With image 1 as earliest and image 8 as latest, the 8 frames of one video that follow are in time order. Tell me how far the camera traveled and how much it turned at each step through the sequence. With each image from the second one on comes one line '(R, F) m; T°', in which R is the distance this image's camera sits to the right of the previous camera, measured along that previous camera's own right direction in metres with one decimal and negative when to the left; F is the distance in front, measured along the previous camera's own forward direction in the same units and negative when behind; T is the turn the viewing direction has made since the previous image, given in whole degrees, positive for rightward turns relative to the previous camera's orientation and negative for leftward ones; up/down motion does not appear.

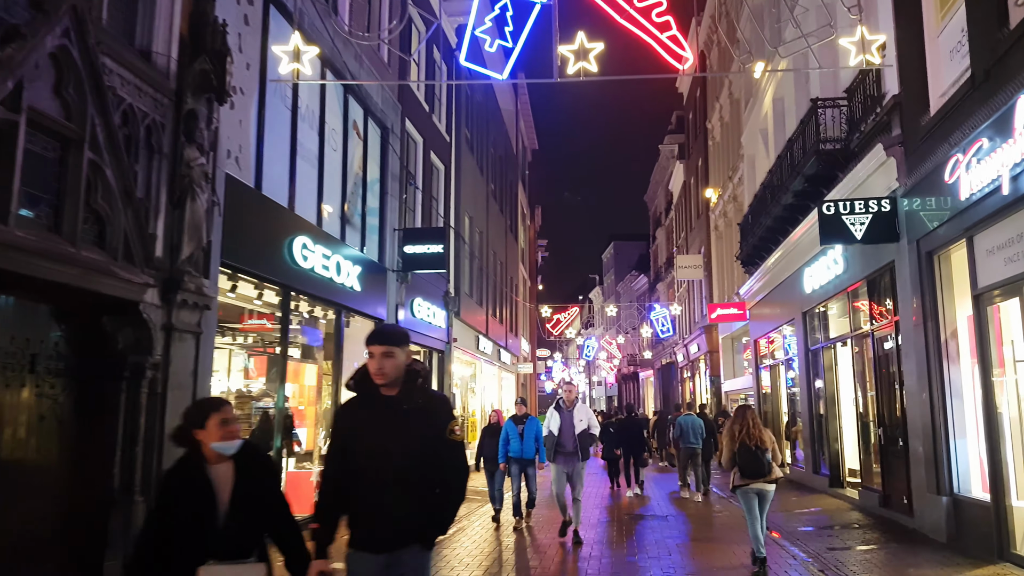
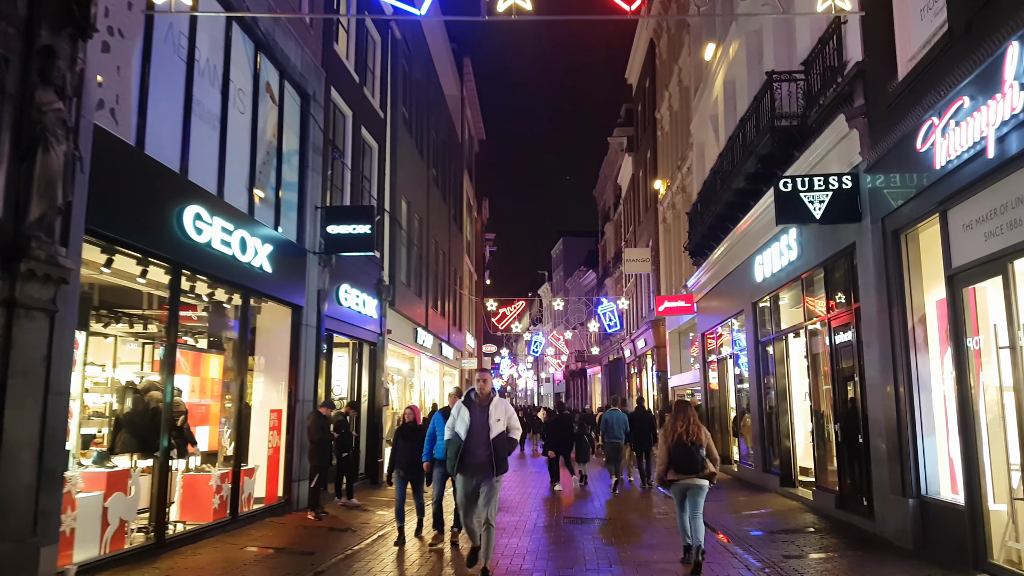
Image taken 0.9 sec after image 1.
(+0.3, +1.0) m; +4°
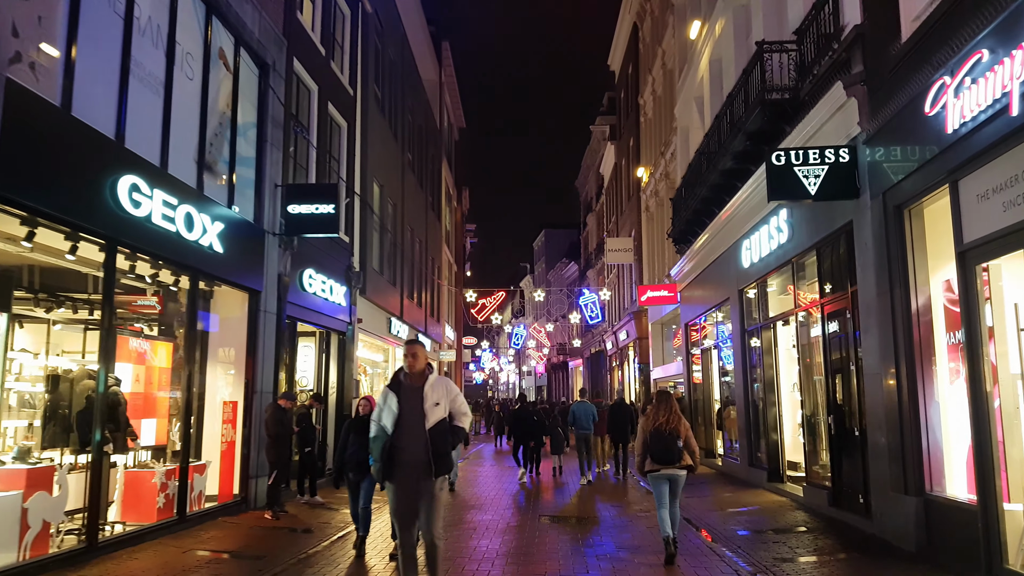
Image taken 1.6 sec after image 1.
(+0.1, +0.7) m; +1°
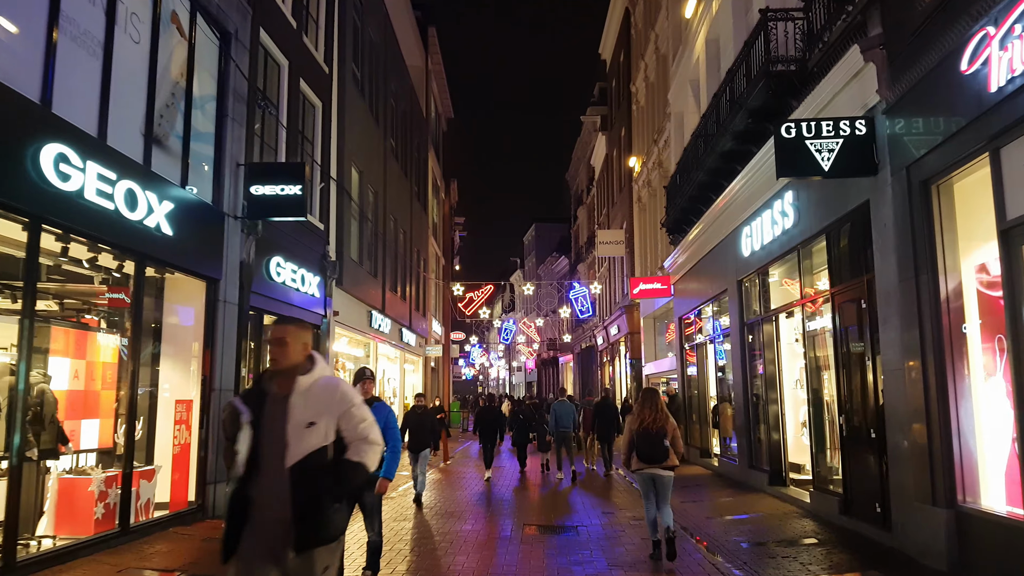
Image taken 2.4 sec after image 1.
(+0.1, +0.8) m; +1°
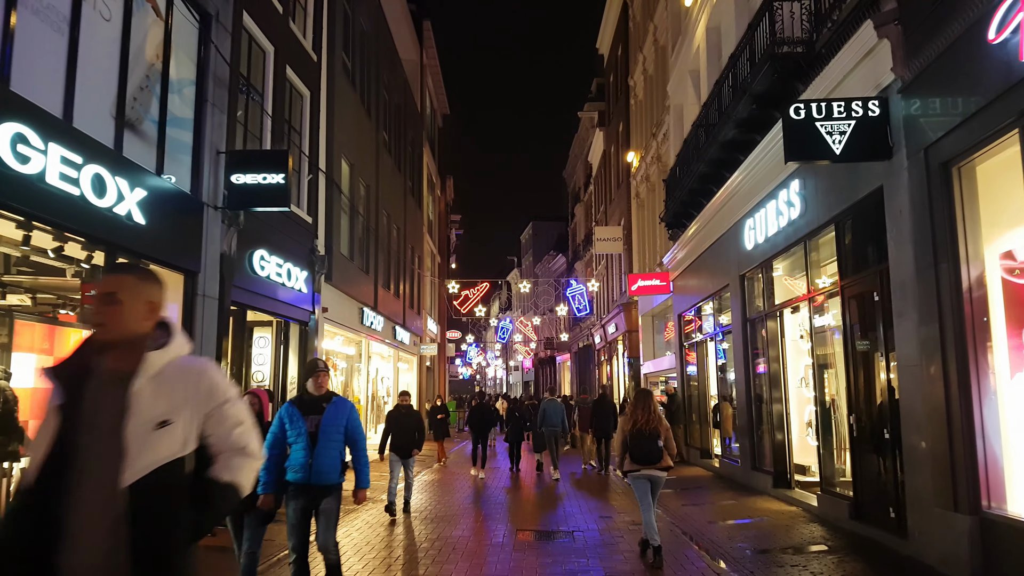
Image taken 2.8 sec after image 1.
(+0.1, +0.4) m; 0°
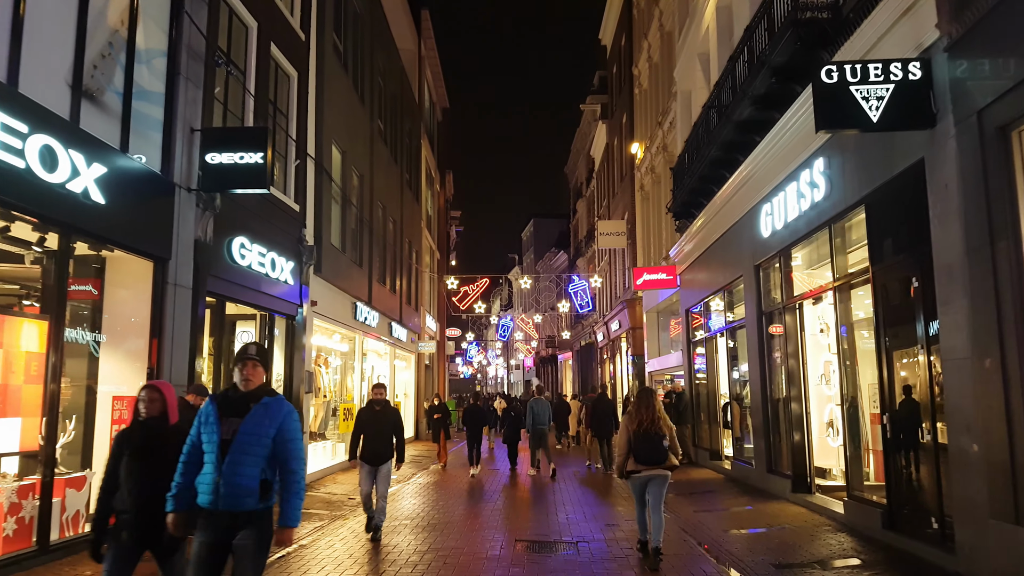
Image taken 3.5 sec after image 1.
(0.0, +0.8) m; 0°
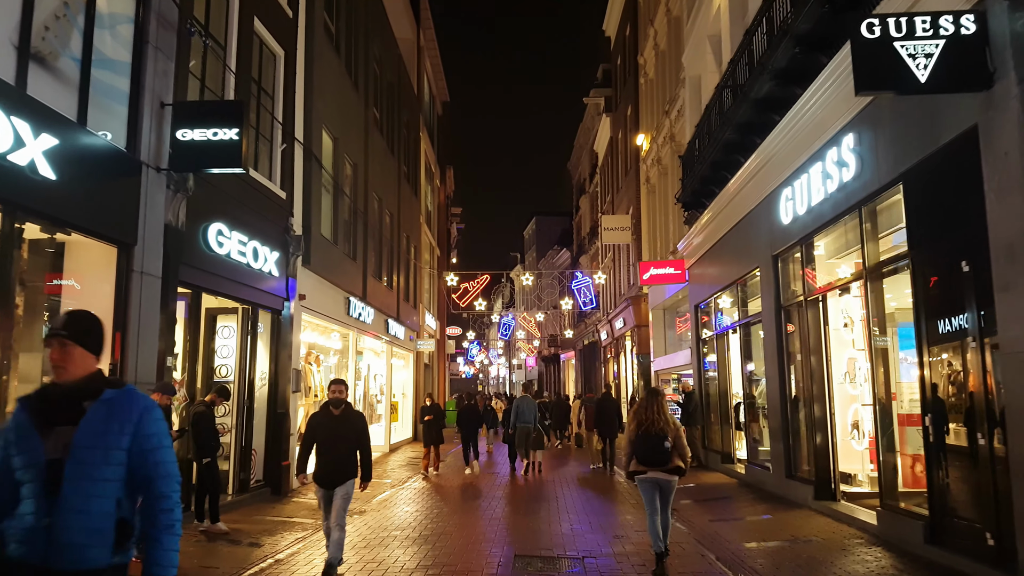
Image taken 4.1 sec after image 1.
(0.0, +0.8) m; 0°
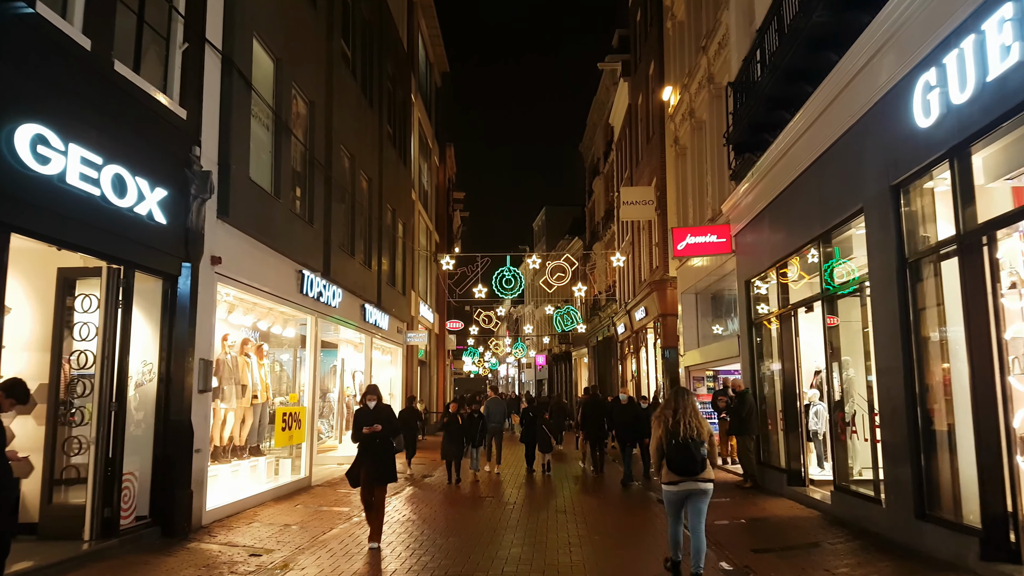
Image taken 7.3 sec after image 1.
(+0.2, +3.4) m; -1°
